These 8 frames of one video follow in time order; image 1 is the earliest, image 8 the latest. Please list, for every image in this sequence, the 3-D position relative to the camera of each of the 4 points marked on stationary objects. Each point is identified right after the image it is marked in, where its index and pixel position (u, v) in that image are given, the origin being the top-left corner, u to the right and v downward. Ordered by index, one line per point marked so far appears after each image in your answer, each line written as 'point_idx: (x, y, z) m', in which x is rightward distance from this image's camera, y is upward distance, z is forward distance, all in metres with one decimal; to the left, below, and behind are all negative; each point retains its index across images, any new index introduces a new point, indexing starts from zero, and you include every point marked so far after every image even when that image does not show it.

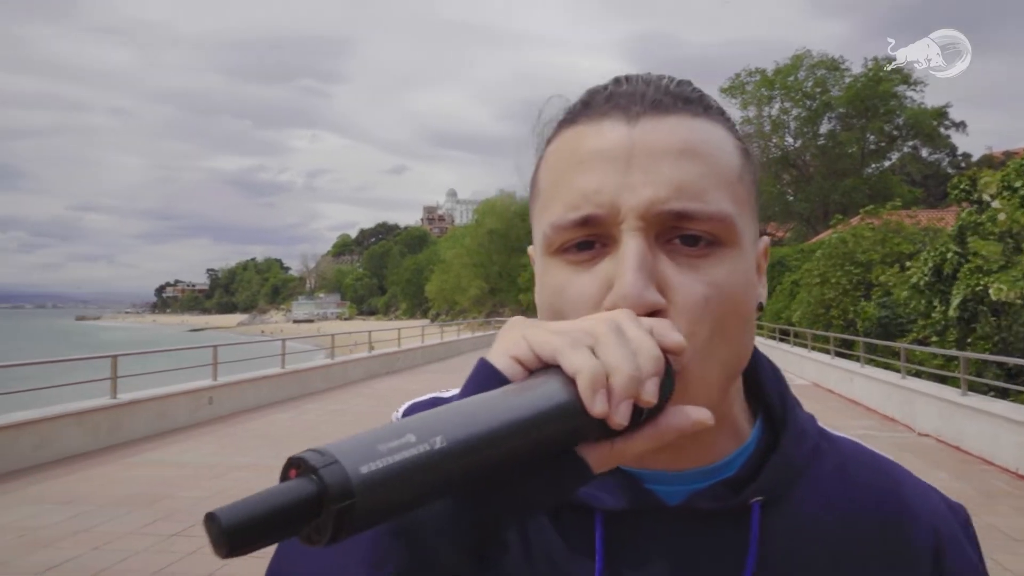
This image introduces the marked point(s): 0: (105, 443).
0: (-4.6, -1.7, +8.6) m
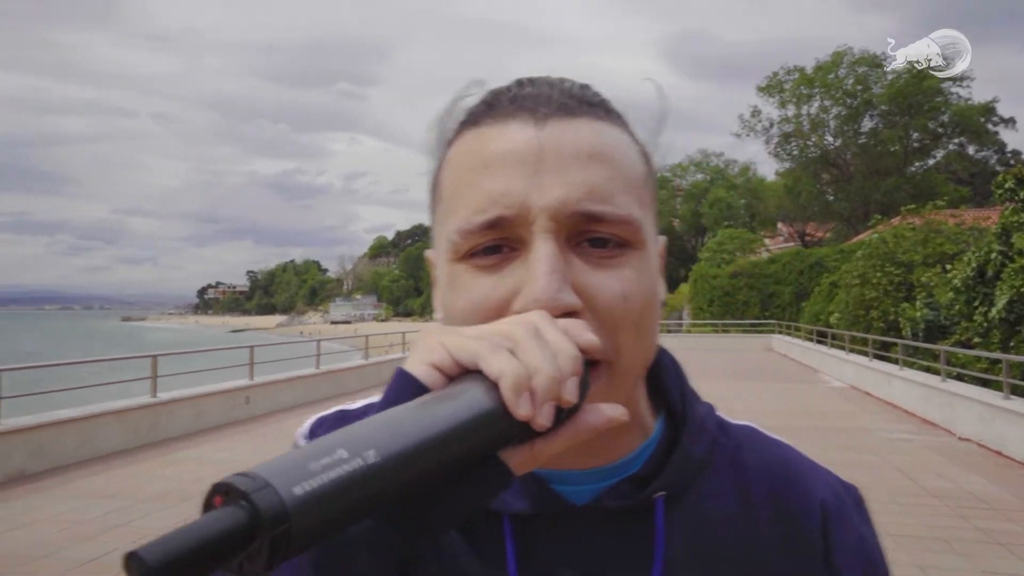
0: (-4.2, -1.8, +8.8) m
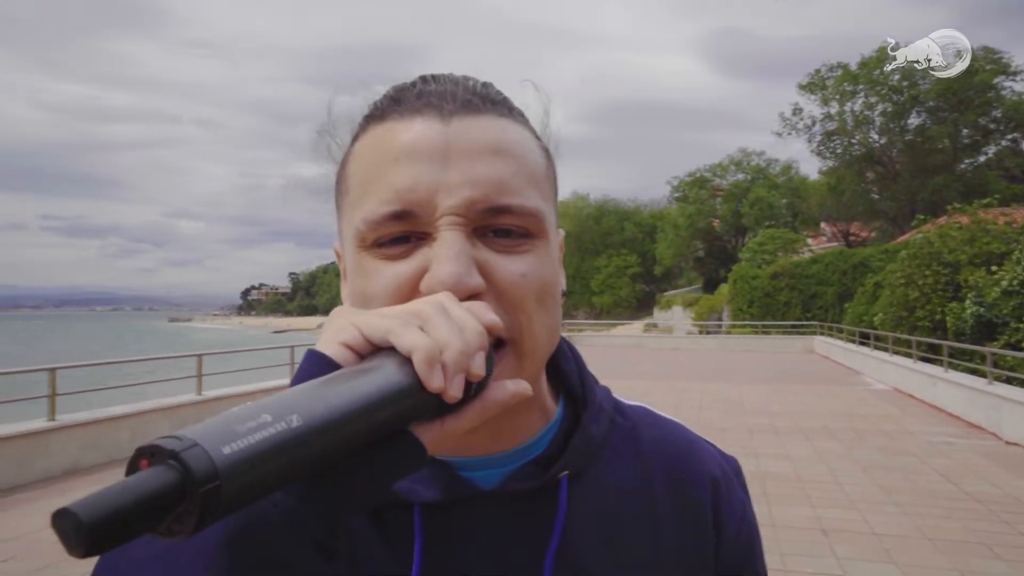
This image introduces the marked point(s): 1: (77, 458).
0: (-3.8, -1.8, +9.1) m
1: (-4.3, -1.7, +7.5) m
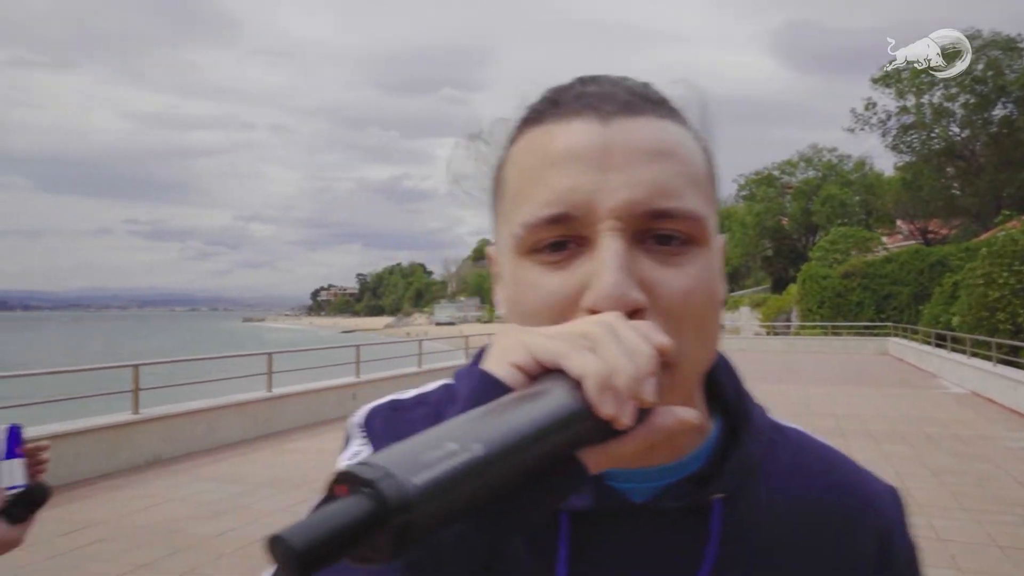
0: (-3.1, -1.8, +9.5) m
1: (-3.7, -1.7, +8.0) m
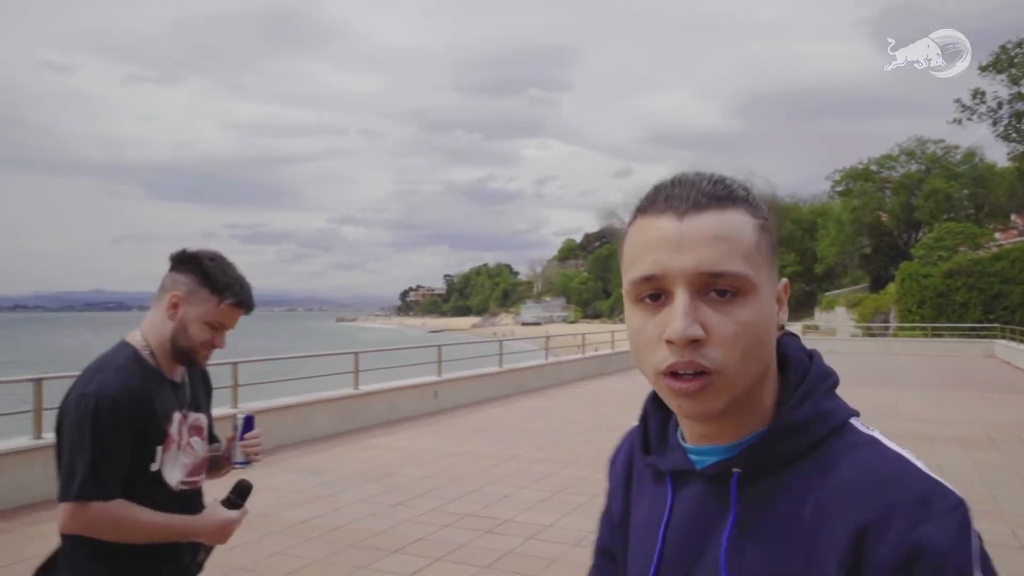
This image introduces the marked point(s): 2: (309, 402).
0: (-2.1, -1.8, +10.0) m
1: (-2.9, -1.7, +8.5) m
2: (-2.5, -1.4, +9.3) m
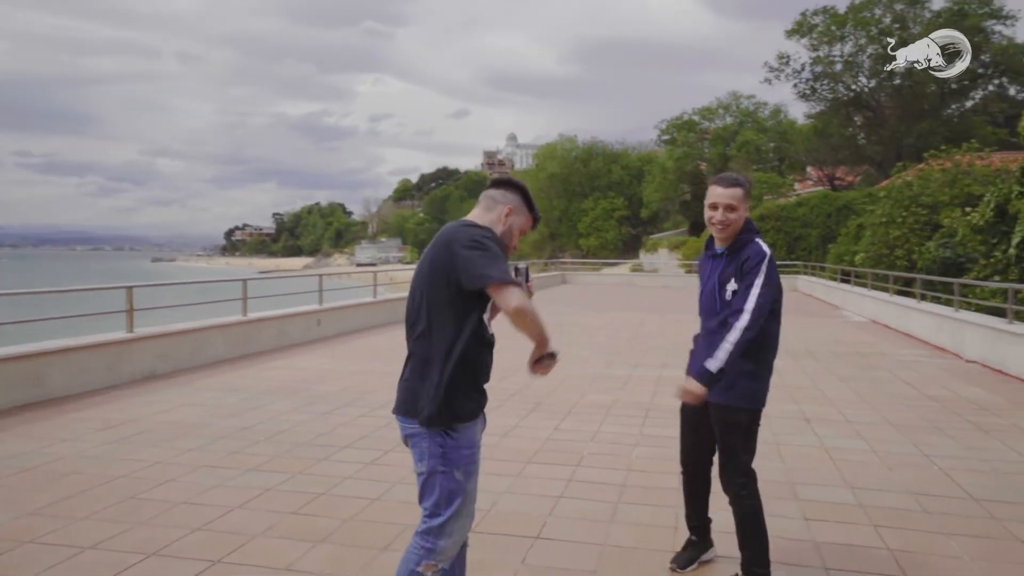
0: (-3.6, -0.9, +10.1) m
1: (-4.0, -0.9, +8.5) m
2: (-3.8, -0.5, +9.3) m
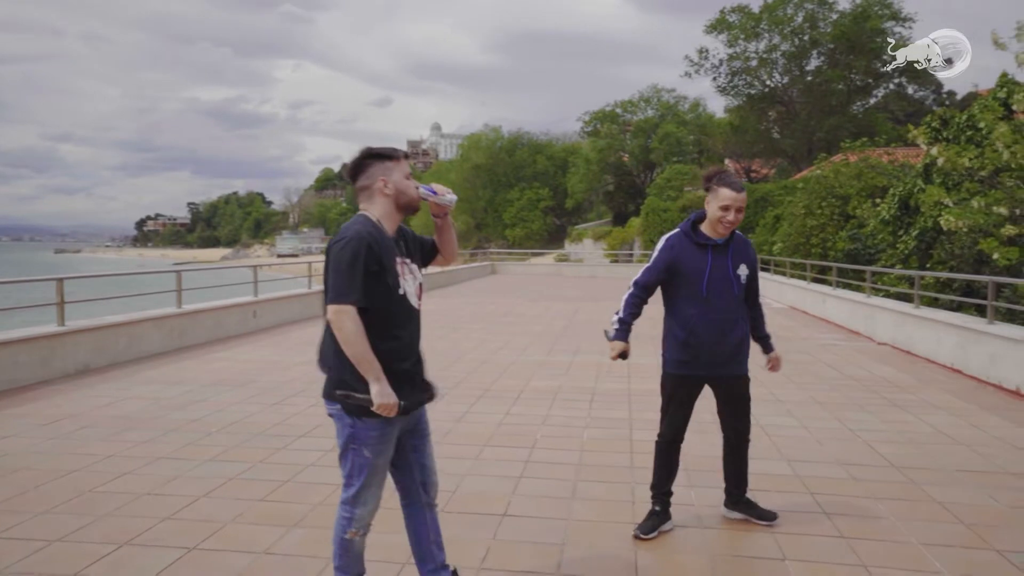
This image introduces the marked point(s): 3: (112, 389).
0: (-4.4, -0.7, +9.9) m
1: (-4.6, -0.8, +8.2) m
2: (-4.5, -0.4, +9.1) m
3: (-3.9, -1.0, +7.3) m
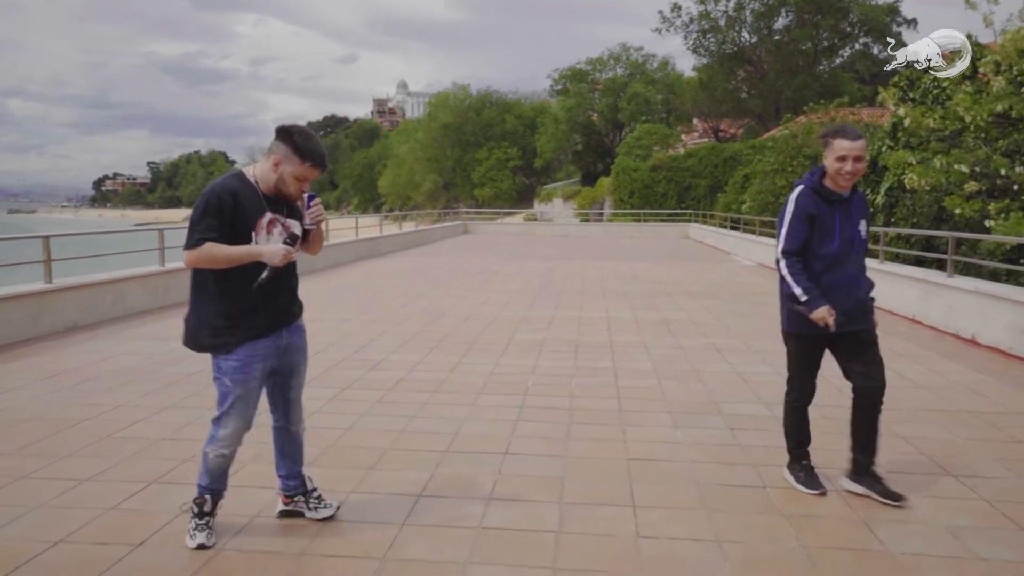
0: (-4.6, -0.2, +9.9) m
1: (-4.8, -0.3, +8.3) m
2: (-4.7, +0.1, +9.1) m
3: (-4.0, -0.6, +7.4) m
